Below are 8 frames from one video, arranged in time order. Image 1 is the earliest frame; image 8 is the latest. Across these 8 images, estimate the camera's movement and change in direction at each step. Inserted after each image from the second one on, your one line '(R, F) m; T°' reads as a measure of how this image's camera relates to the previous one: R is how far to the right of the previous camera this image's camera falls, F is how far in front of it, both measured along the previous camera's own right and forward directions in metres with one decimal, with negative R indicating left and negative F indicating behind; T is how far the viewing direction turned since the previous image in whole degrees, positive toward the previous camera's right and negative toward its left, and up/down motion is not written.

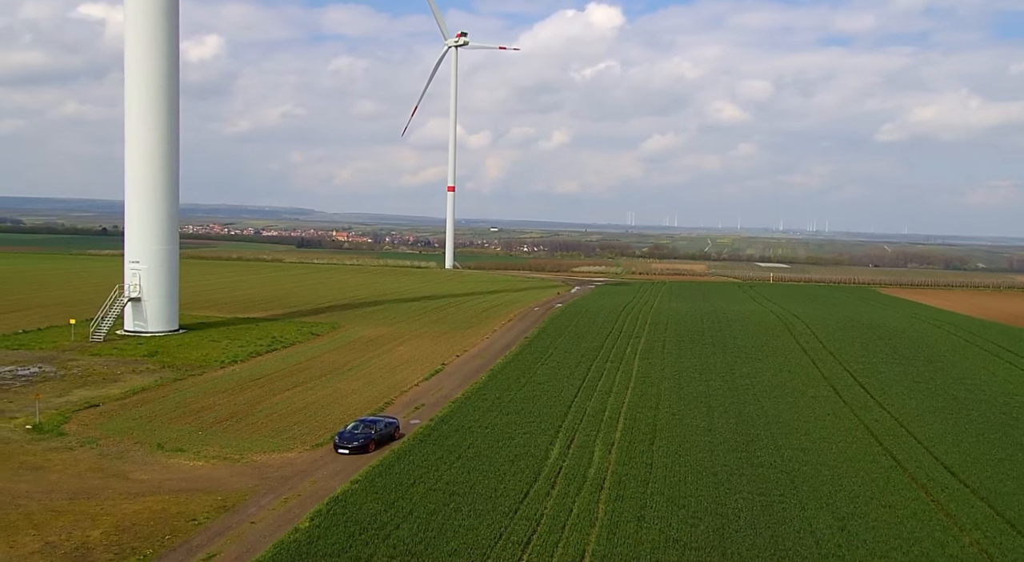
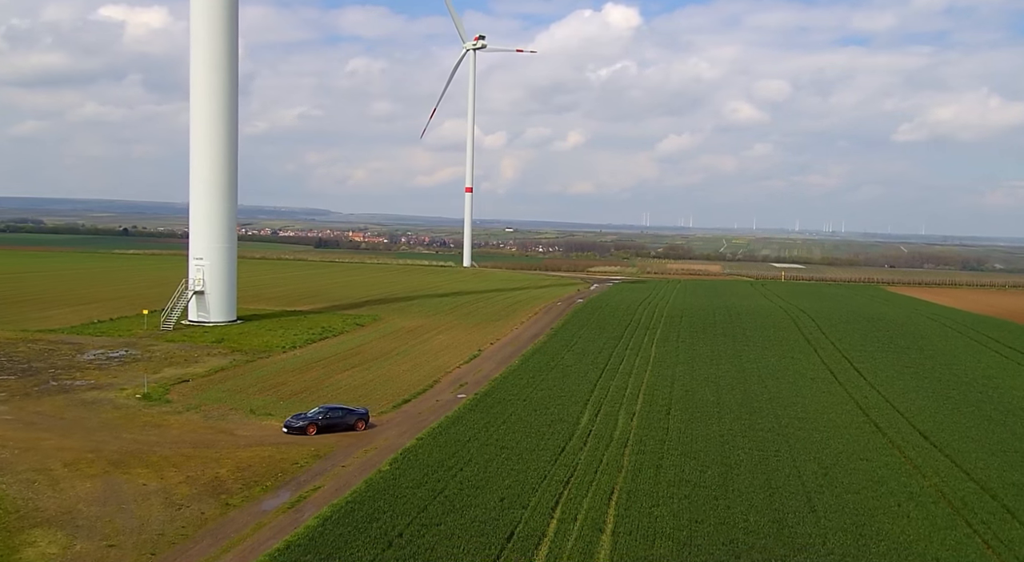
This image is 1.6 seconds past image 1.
(-0.7, -3.8) m; -1°
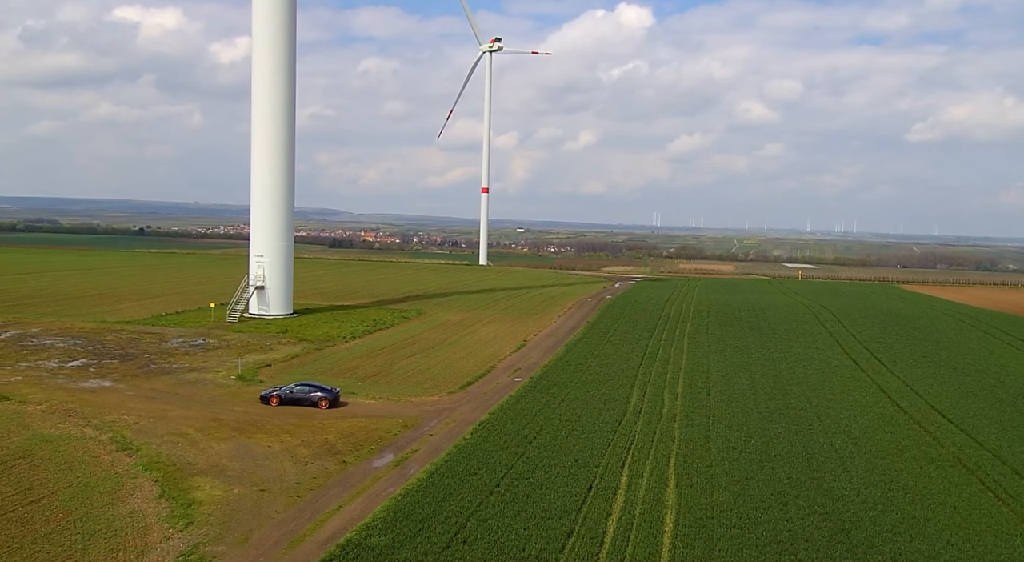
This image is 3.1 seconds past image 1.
(-1.7, -3.0) m; -1°
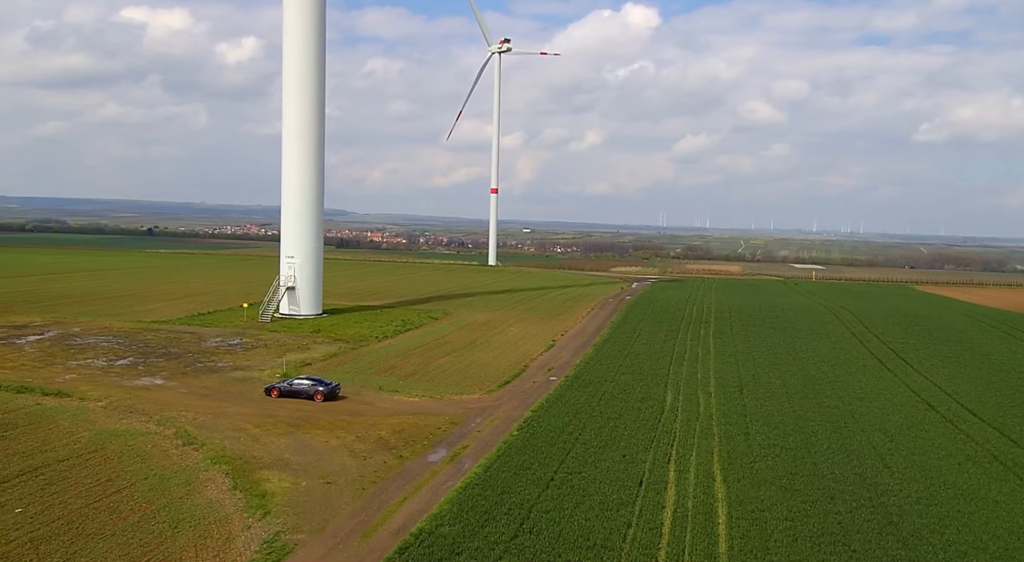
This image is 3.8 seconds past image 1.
(-1.2, -0.8) m; 0°
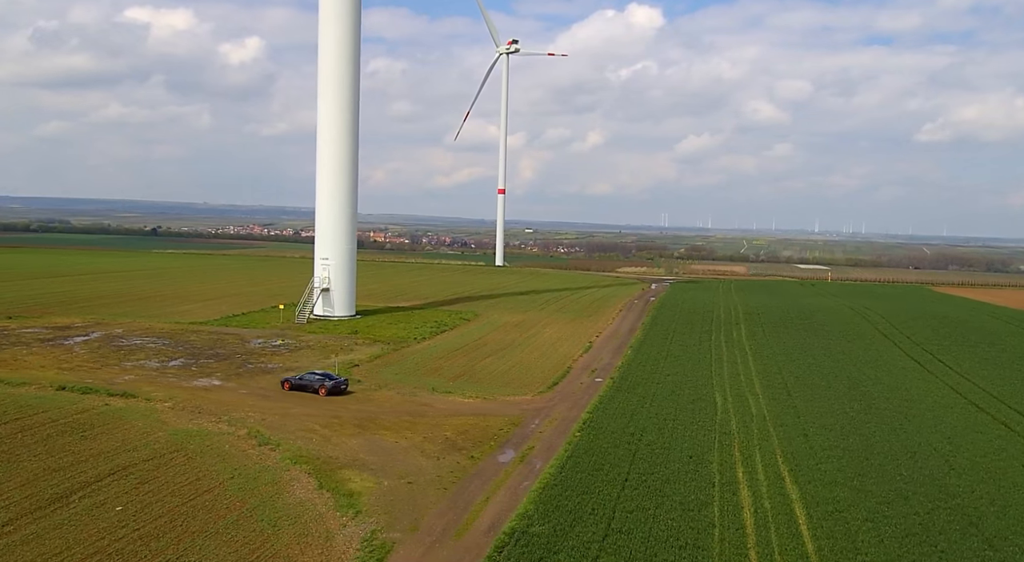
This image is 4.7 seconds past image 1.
(-1.8, -0.3) m; 0°
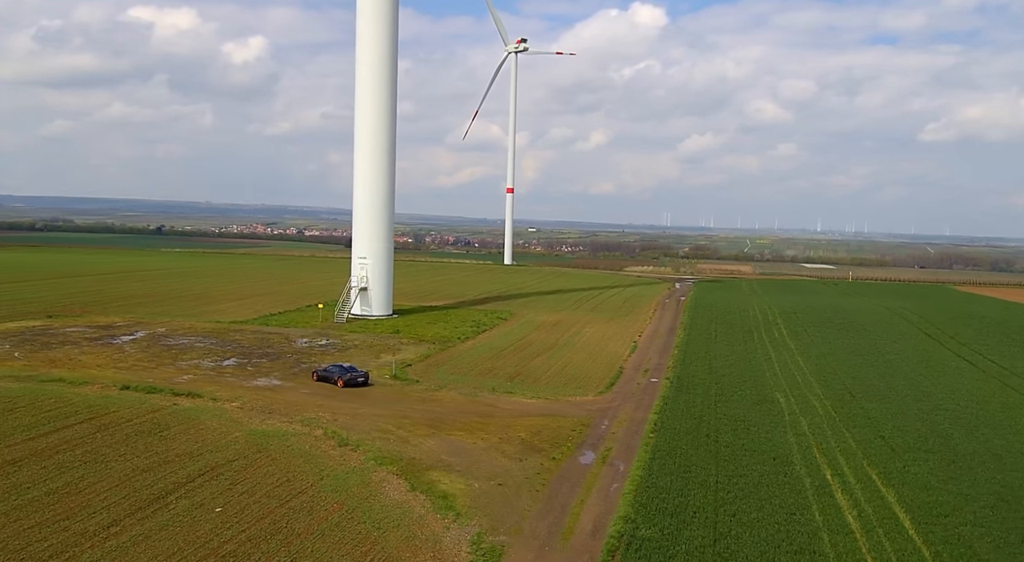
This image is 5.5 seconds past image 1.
(-2.1, +0.3) m; 0°
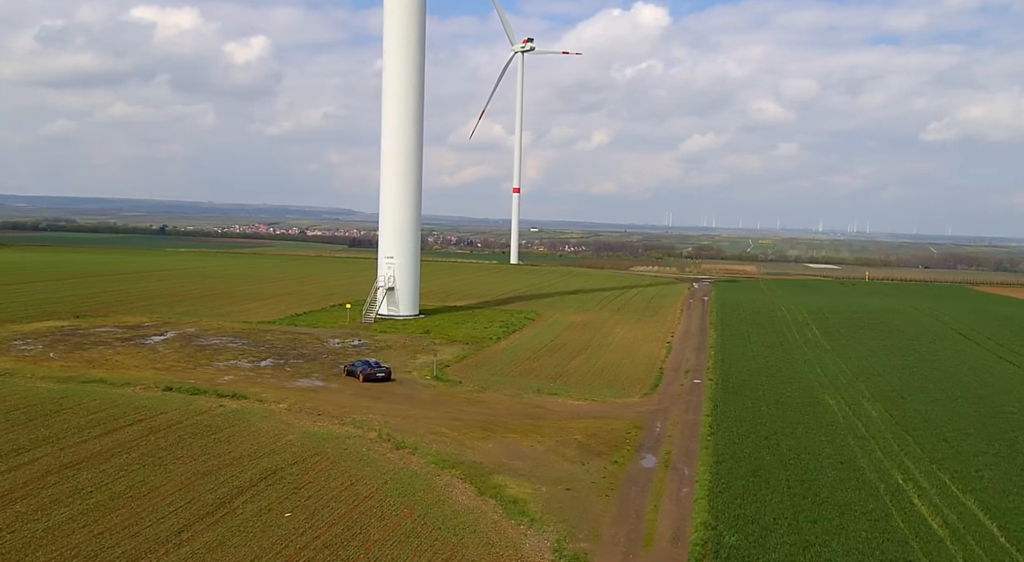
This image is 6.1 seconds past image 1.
(-1.5, +0.5) m; 0°
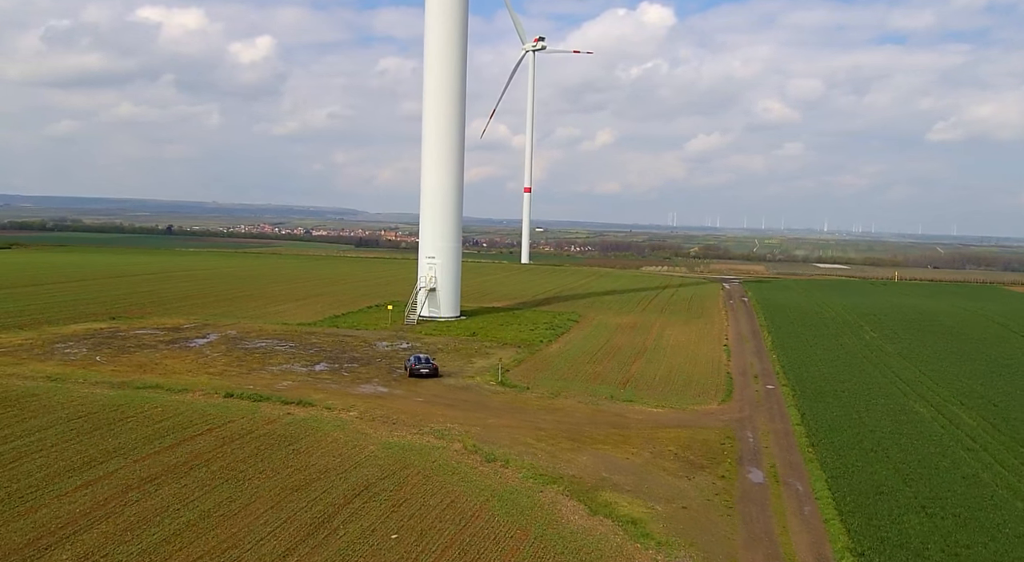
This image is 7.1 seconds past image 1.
(-2.3, +1.4) m; 0°
